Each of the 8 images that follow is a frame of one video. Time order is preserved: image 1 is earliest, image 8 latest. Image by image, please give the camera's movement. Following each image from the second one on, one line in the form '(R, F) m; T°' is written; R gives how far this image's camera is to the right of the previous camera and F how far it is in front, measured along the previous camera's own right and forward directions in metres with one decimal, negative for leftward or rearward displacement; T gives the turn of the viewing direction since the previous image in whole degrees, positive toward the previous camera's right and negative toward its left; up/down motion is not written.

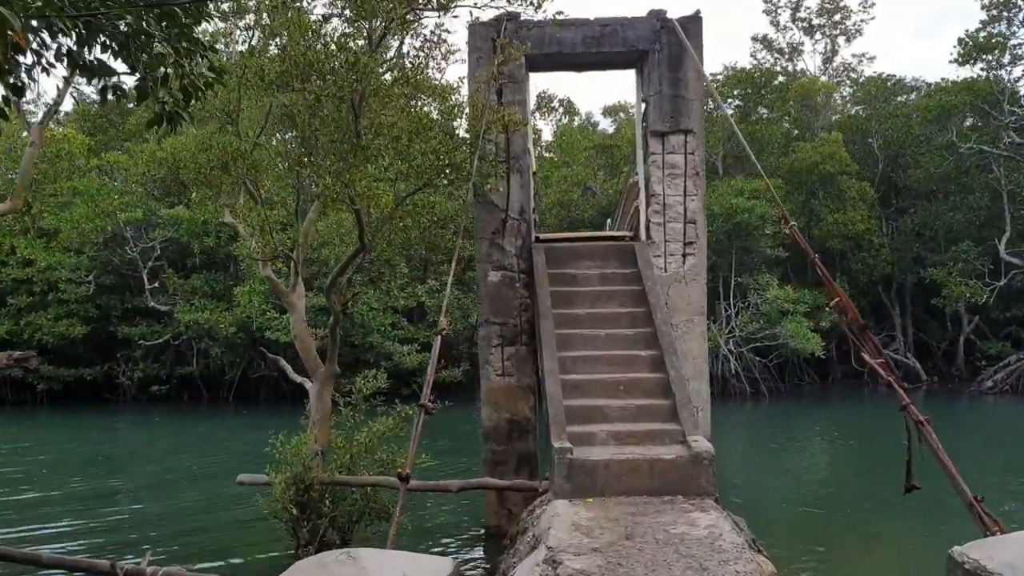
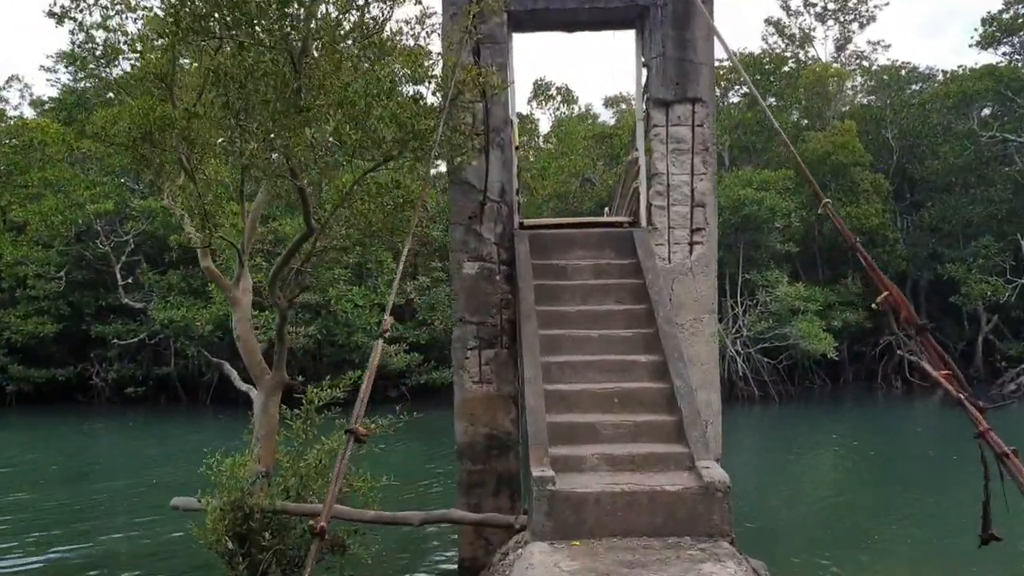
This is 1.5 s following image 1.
(+0.2, +1.0) m; 0°
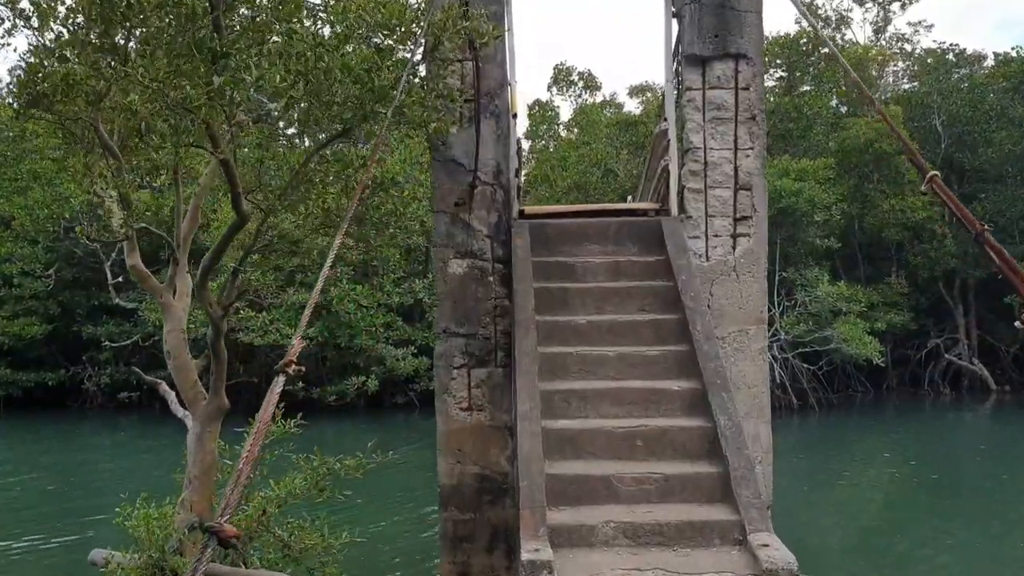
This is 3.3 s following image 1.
(+0.1, +1.3) m; -1°
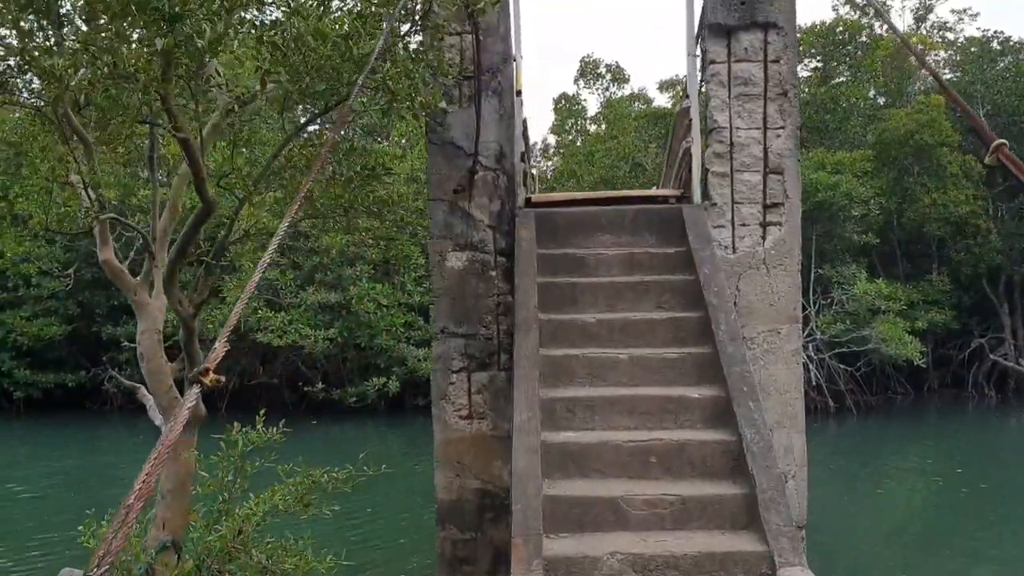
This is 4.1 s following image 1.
(+0.1, +0.5) m; -2°
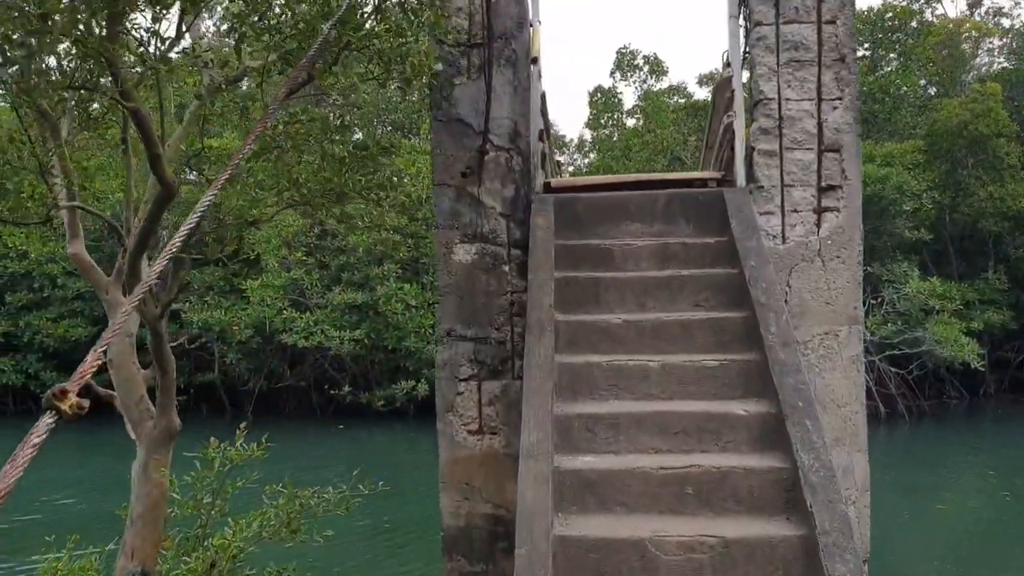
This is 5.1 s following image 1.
(+0.1, +0.6) m; -2°
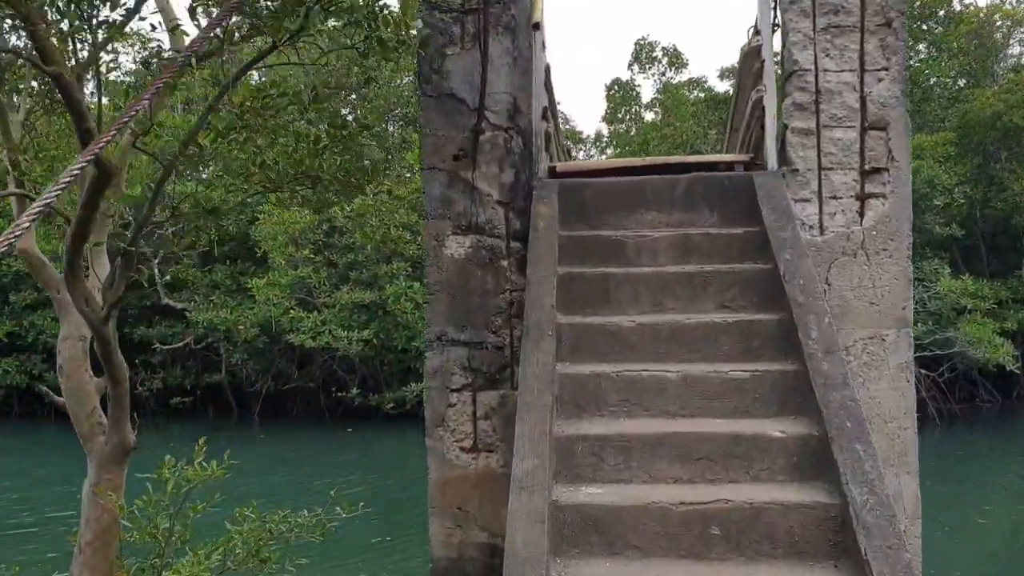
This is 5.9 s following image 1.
(+0.1, +0.5) m; -1°
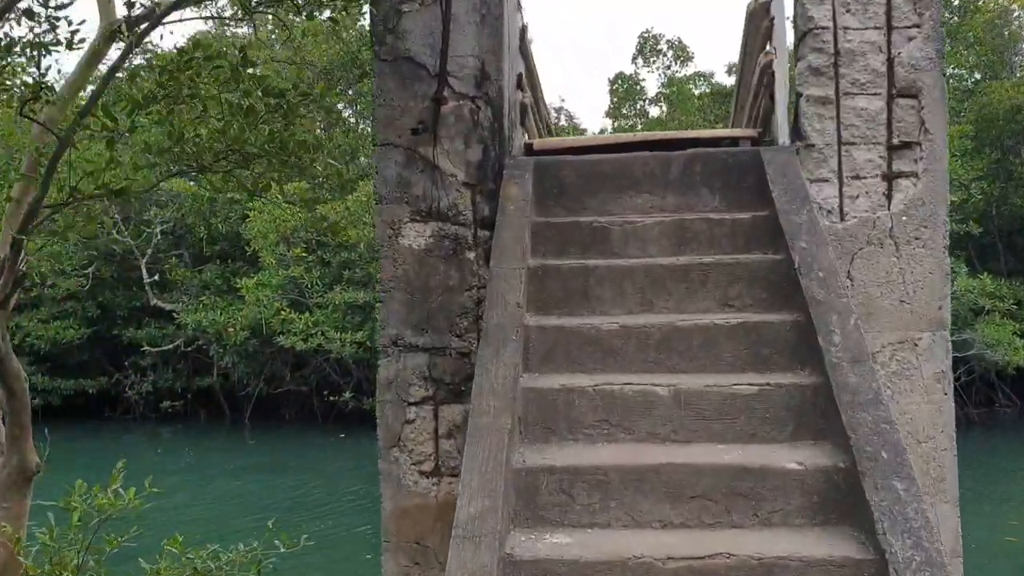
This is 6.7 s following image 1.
(+0.1, +0.5) m; 0°
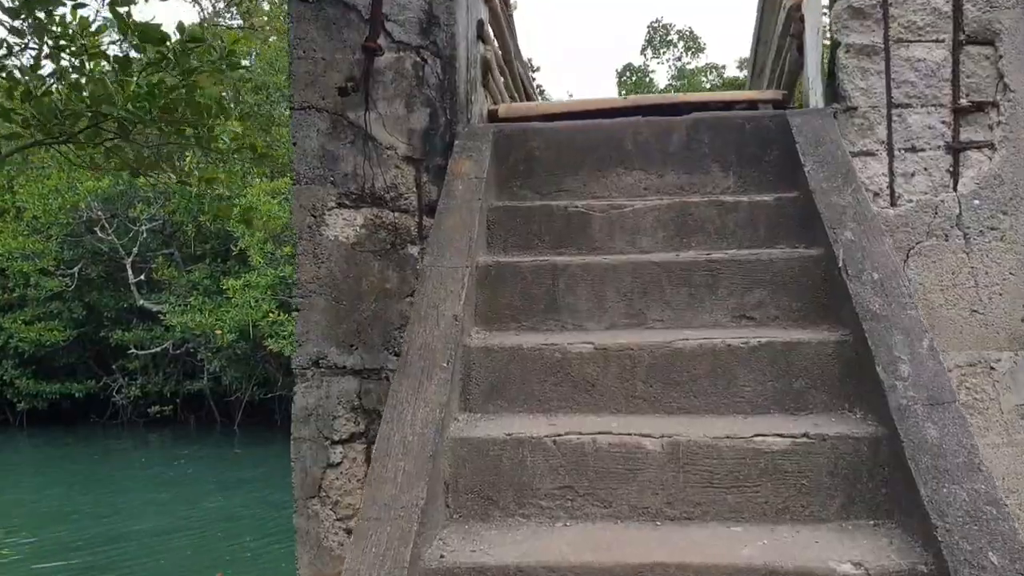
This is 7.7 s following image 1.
(+0.1, +0.7) m; -1°
